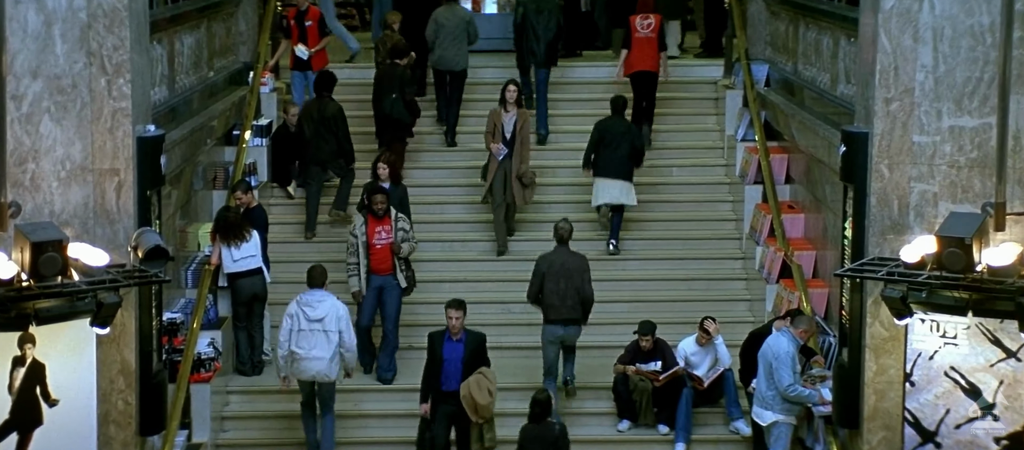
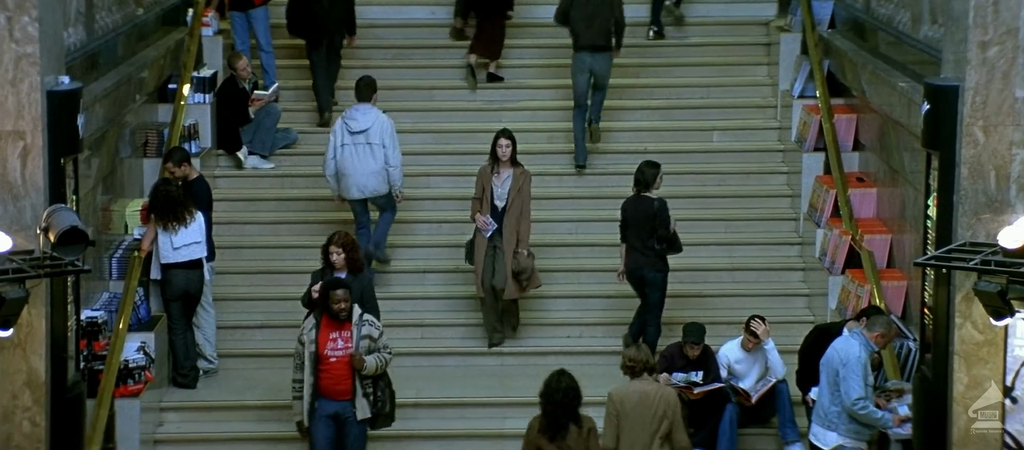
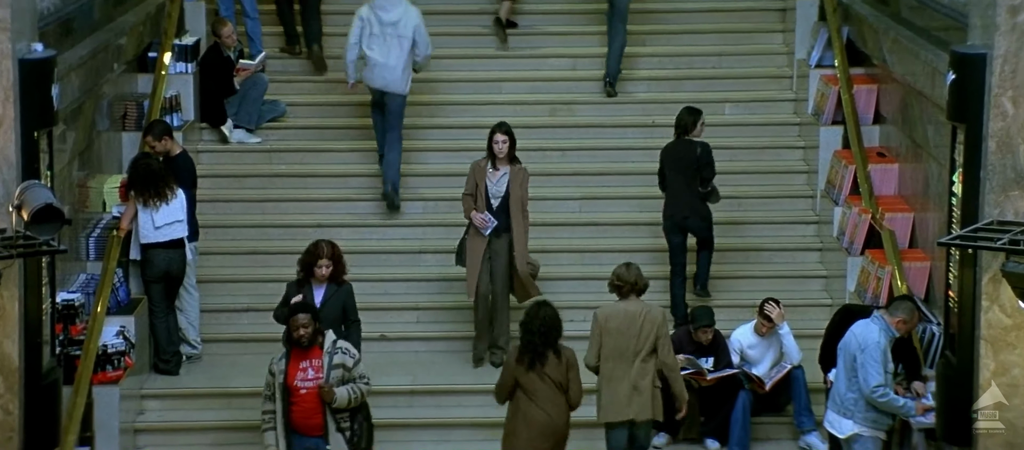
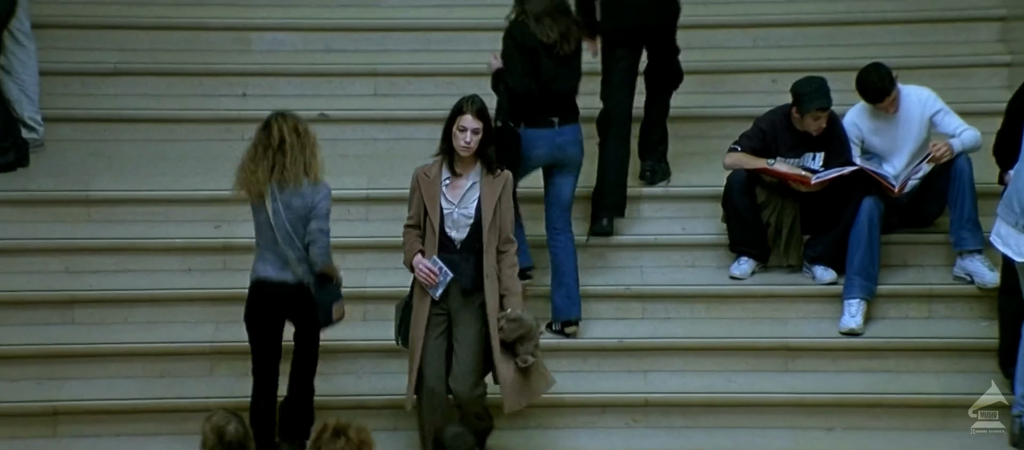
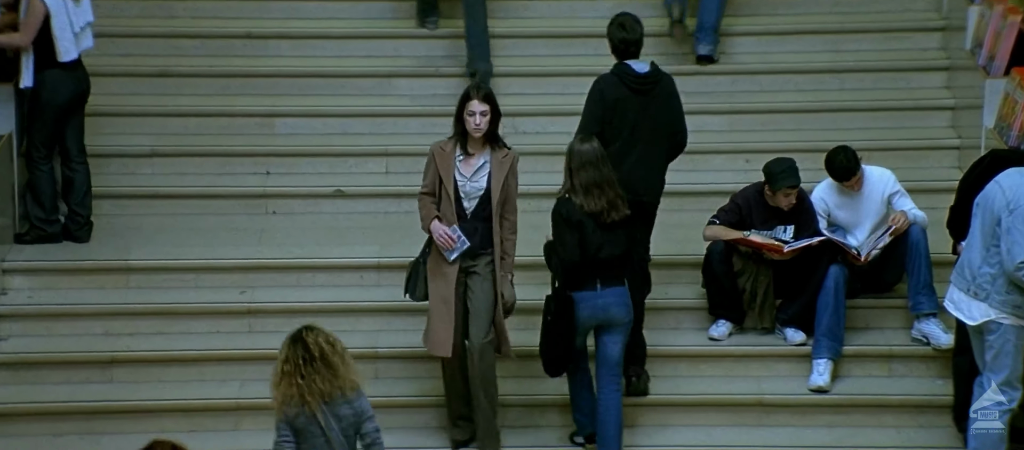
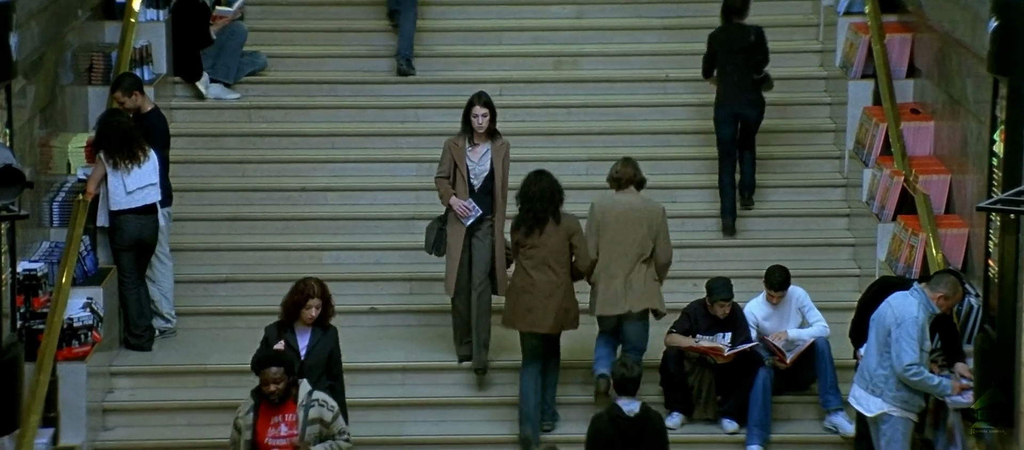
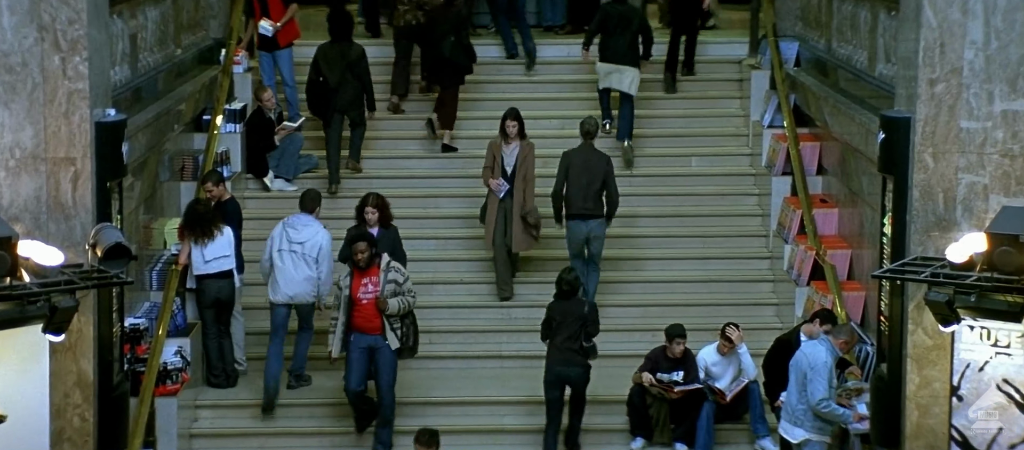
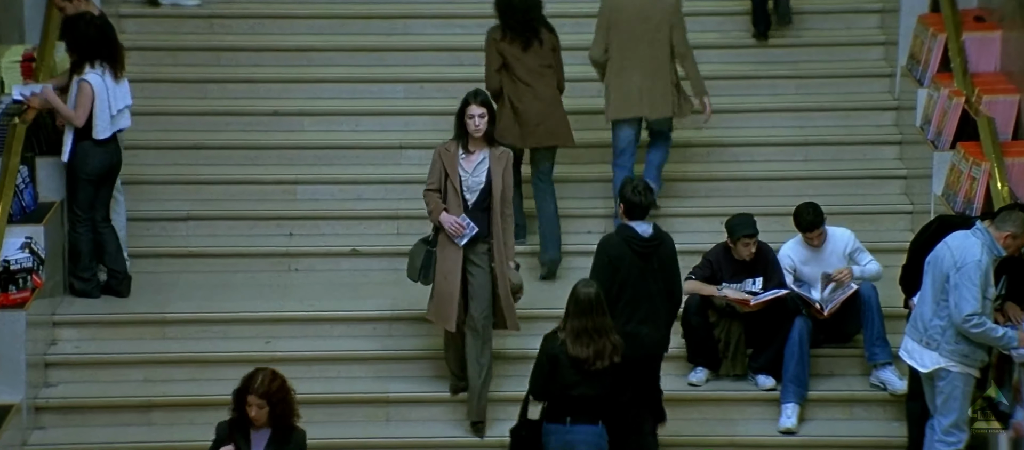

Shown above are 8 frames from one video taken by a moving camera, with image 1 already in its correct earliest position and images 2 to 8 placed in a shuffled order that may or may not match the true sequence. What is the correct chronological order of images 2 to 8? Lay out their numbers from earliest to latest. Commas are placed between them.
7, 2, 3, 6, 8, 5, 4
